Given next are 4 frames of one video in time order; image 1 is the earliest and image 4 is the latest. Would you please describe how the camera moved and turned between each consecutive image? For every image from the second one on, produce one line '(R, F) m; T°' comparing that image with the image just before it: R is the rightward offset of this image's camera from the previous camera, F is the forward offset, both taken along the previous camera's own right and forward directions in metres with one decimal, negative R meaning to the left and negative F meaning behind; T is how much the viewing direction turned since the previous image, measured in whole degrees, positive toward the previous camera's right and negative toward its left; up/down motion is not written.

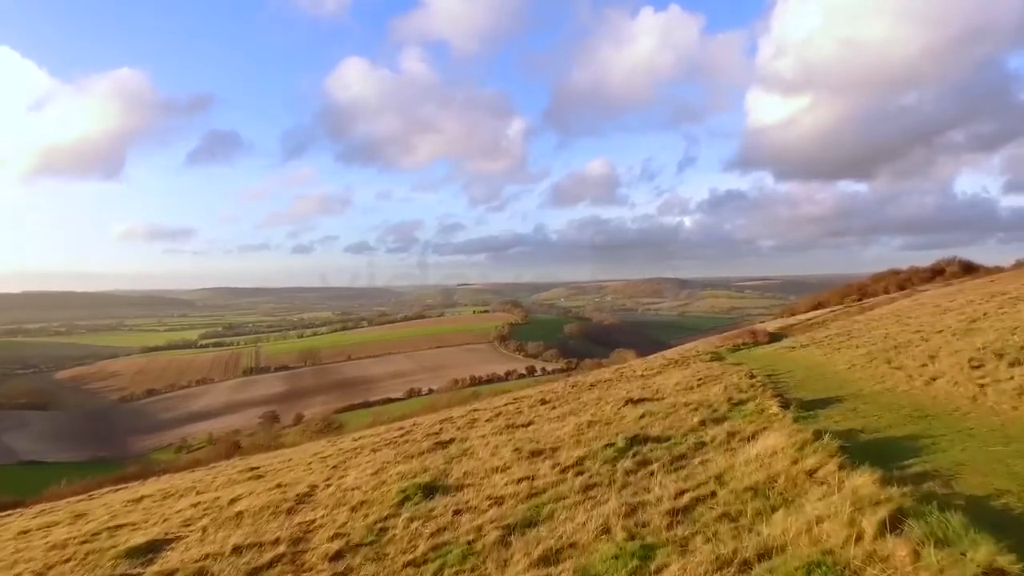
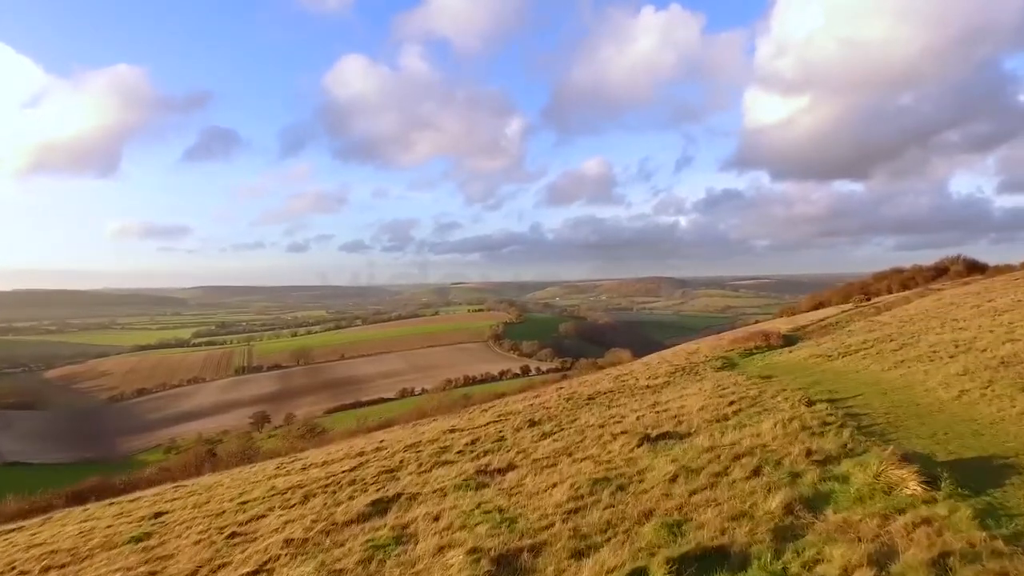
(+0.2, +2.0) m; 0°
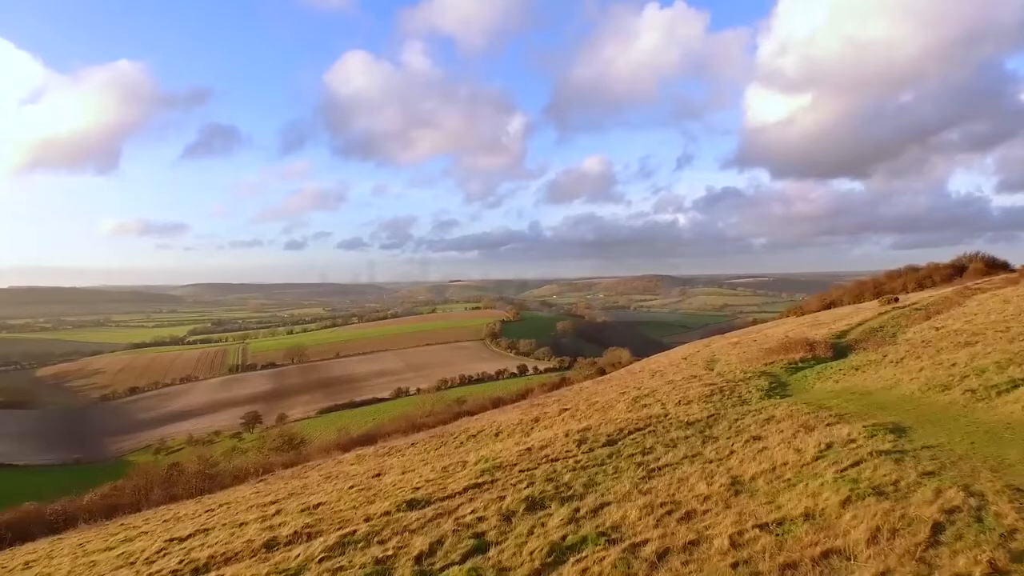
(+0.1, +3.4) m; 0°
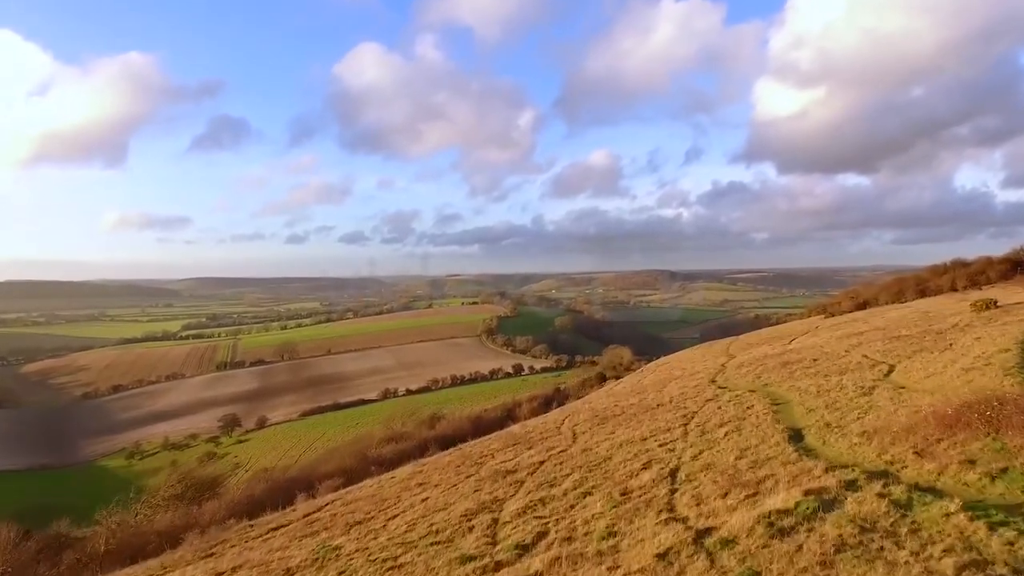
(+1.3, +9.4) m; 0°
